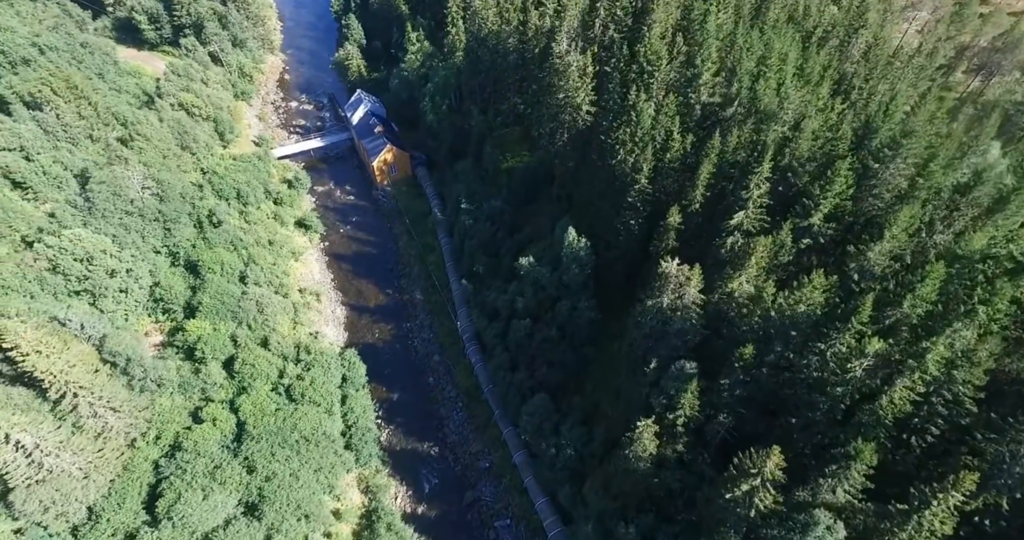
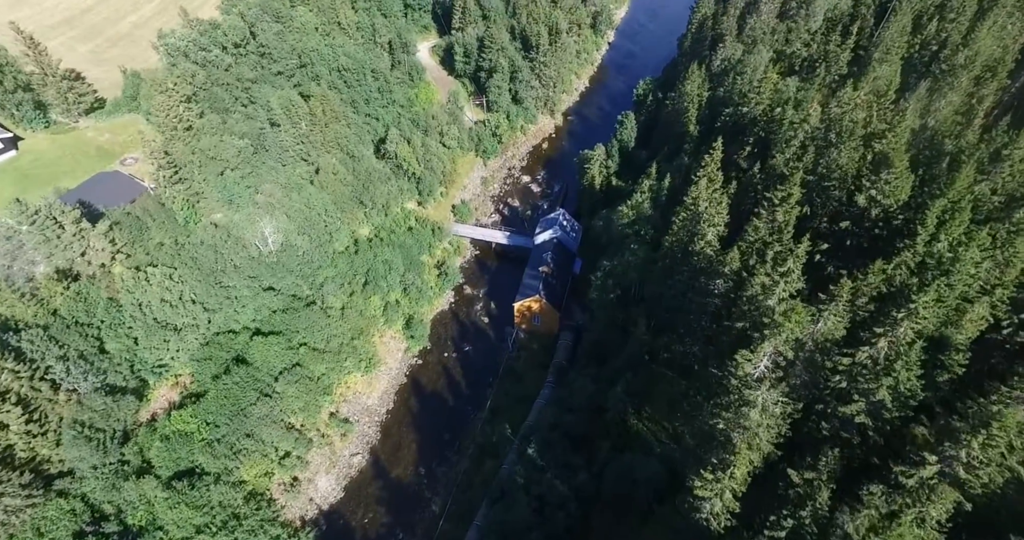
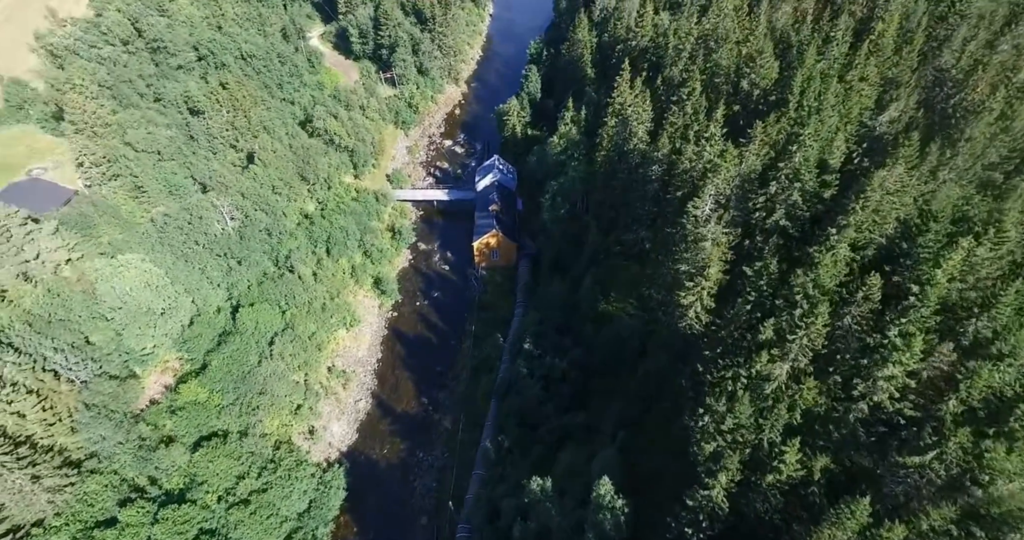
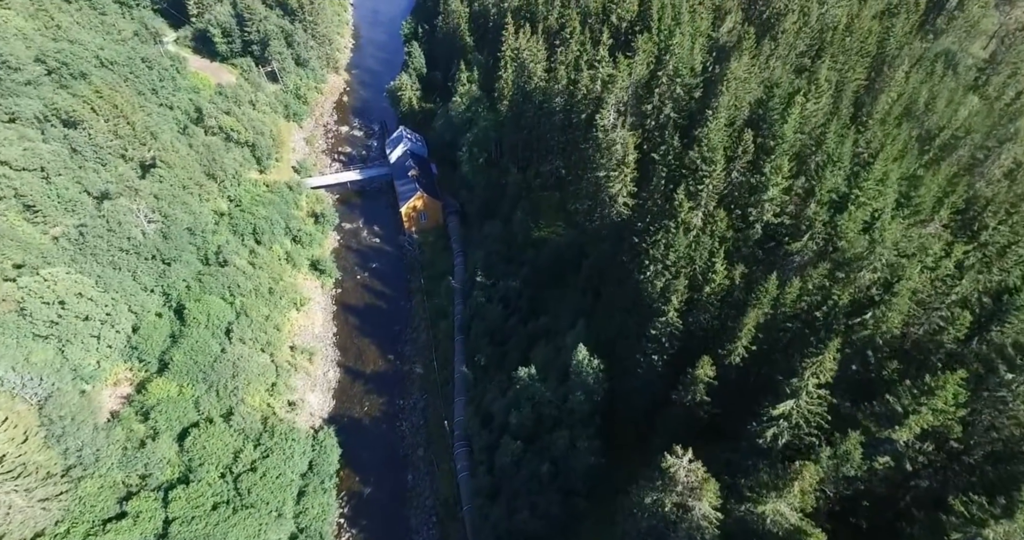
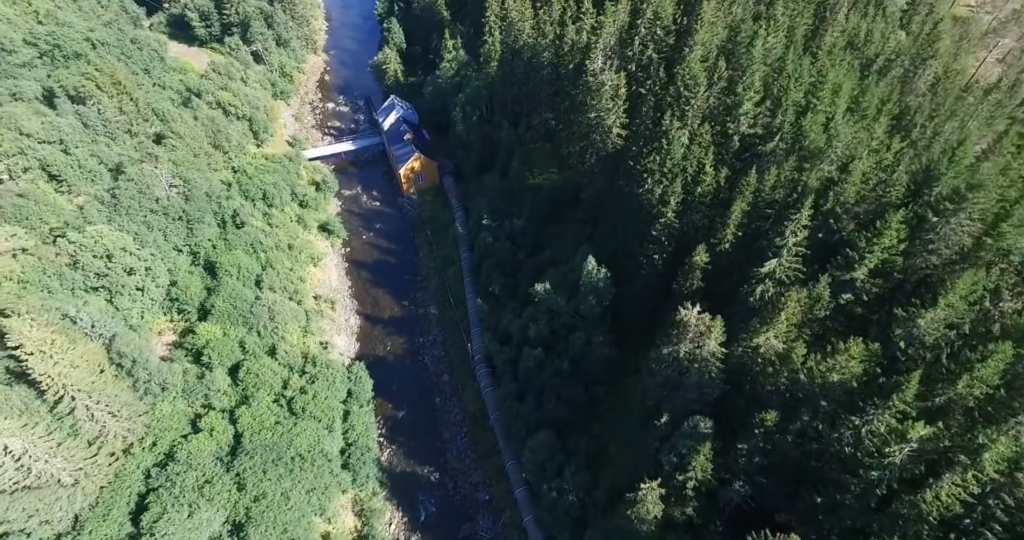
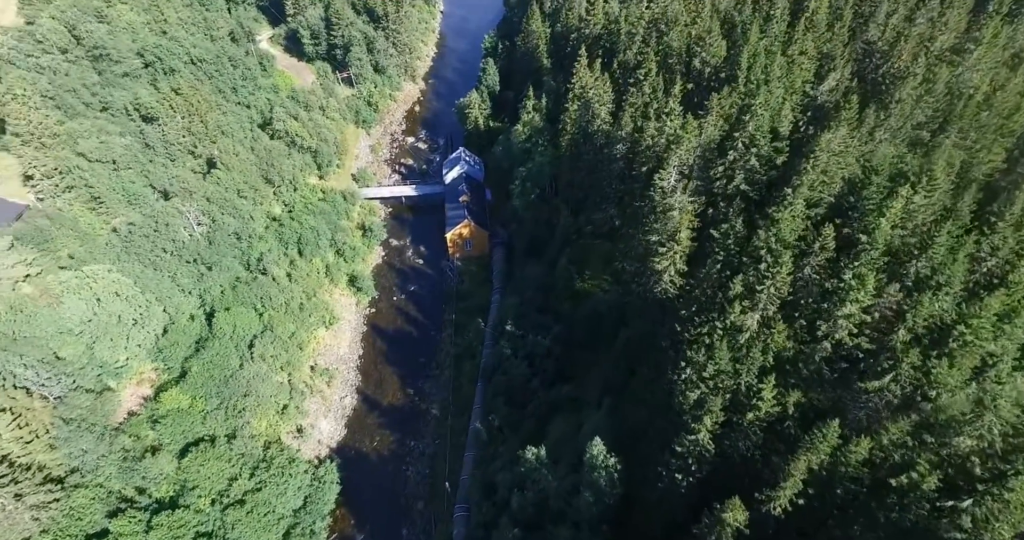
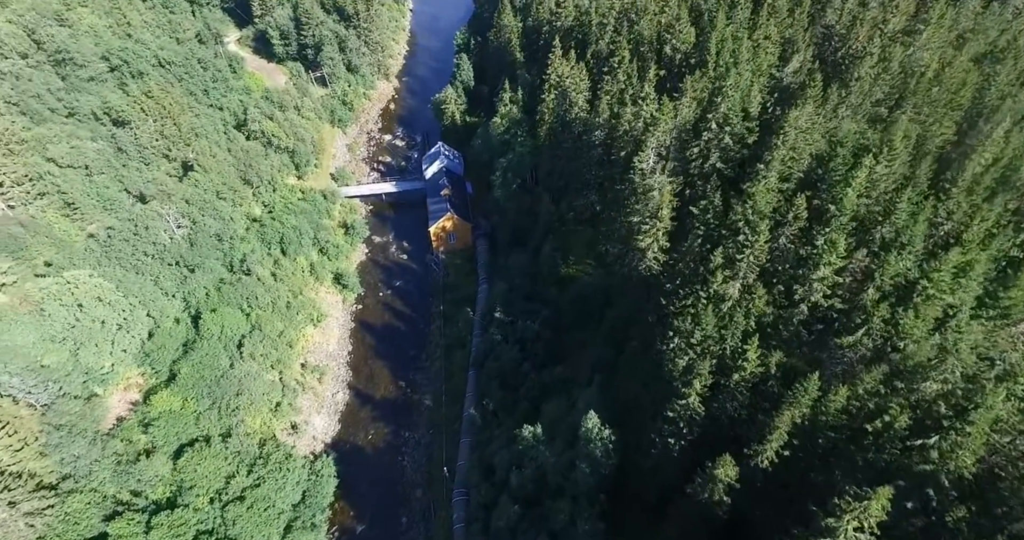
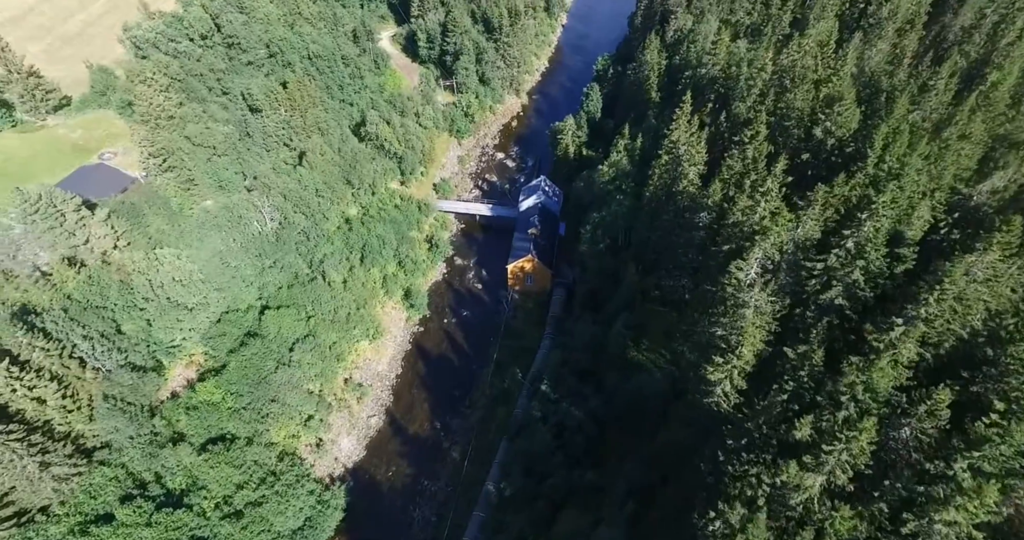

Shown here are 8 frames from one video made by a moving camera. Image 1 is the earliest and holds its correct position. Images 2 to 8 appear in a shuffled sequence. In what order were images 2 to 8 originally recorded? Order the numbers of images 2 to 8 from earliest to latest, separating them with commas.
5, 4, 7, 6, 3, 8, 2
